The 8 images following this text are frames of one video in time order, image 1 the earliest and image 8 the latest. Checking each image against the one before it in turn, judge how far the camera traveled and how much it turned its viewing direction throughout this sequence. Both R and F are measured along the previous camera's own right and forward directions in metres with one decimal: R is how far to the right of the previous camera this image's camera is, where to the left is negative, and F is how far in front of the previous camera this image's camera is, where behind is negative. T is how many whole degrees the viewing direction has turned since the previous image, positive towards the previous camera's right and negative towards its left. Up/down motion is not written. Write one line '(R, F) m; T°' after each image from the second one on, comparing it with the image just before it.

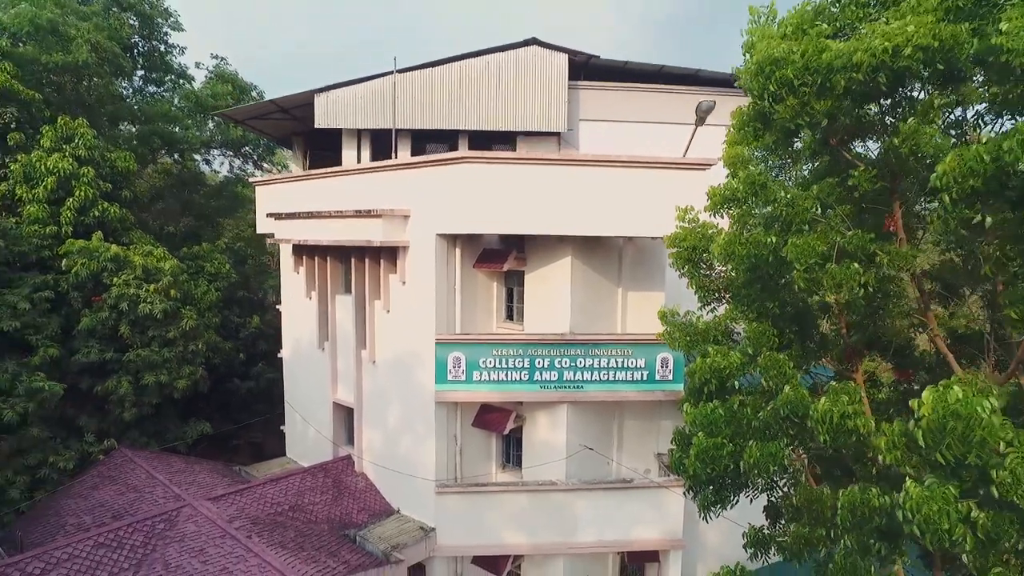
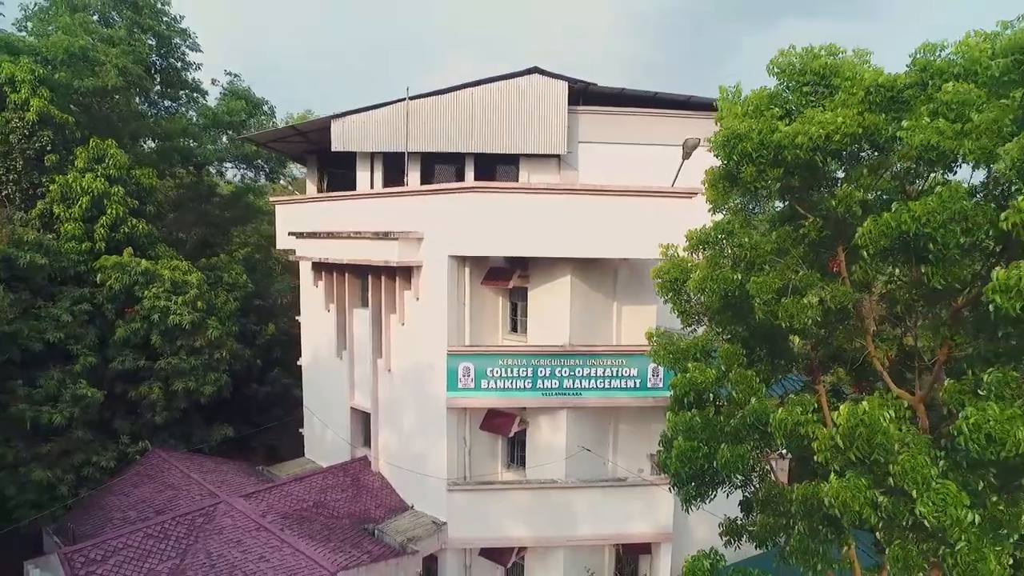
(-0.1, -1.0) m; 0°
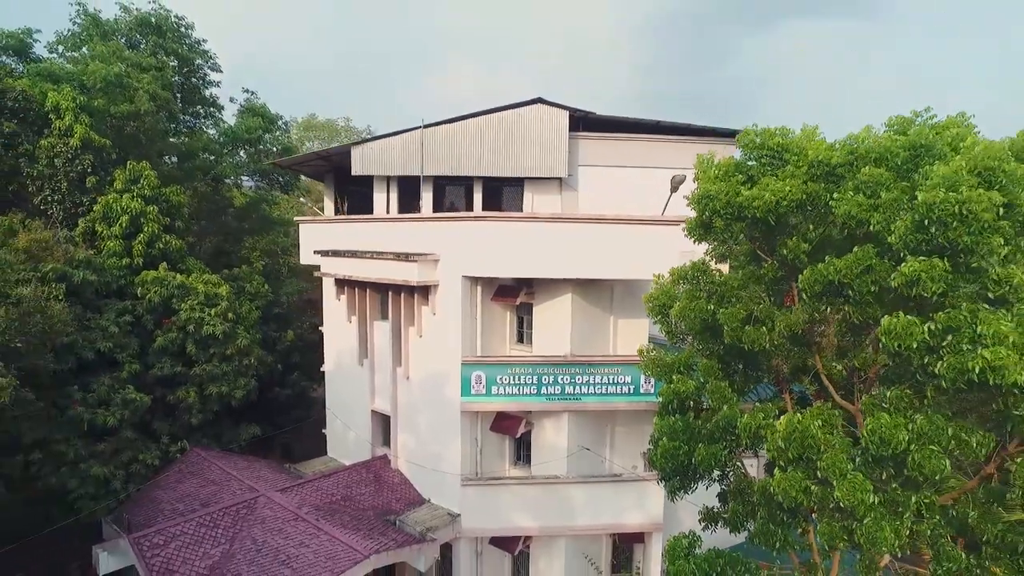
(-0.2, -1.3) m; 0°
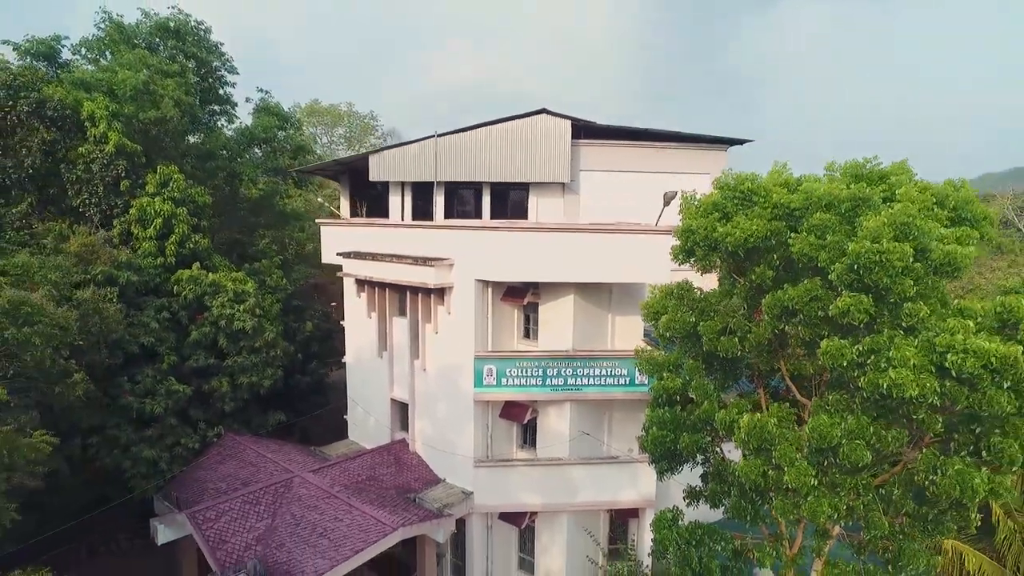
(-0.2, -1.3) m; 0°
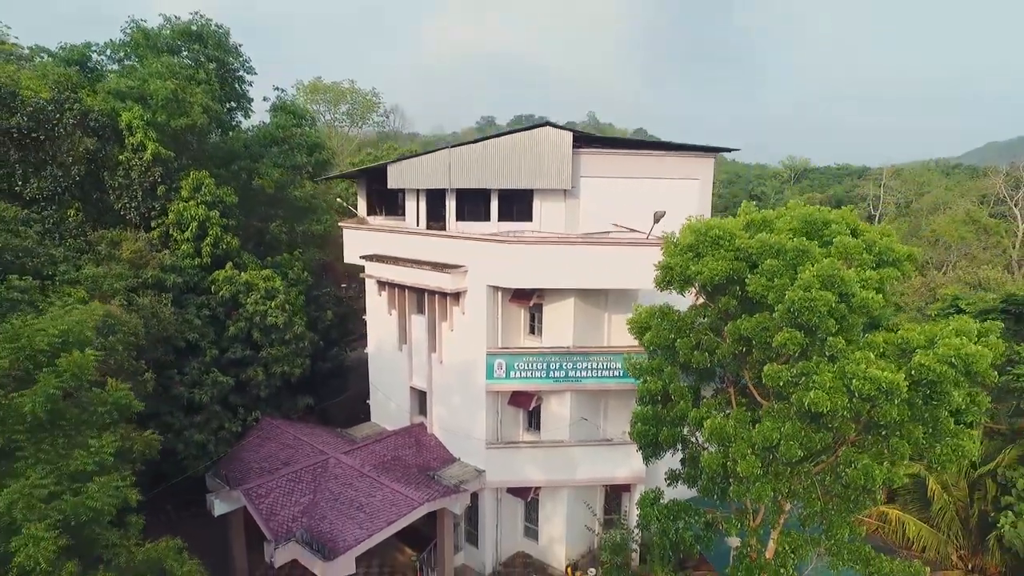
(-0.2, -1.7) m; 0°
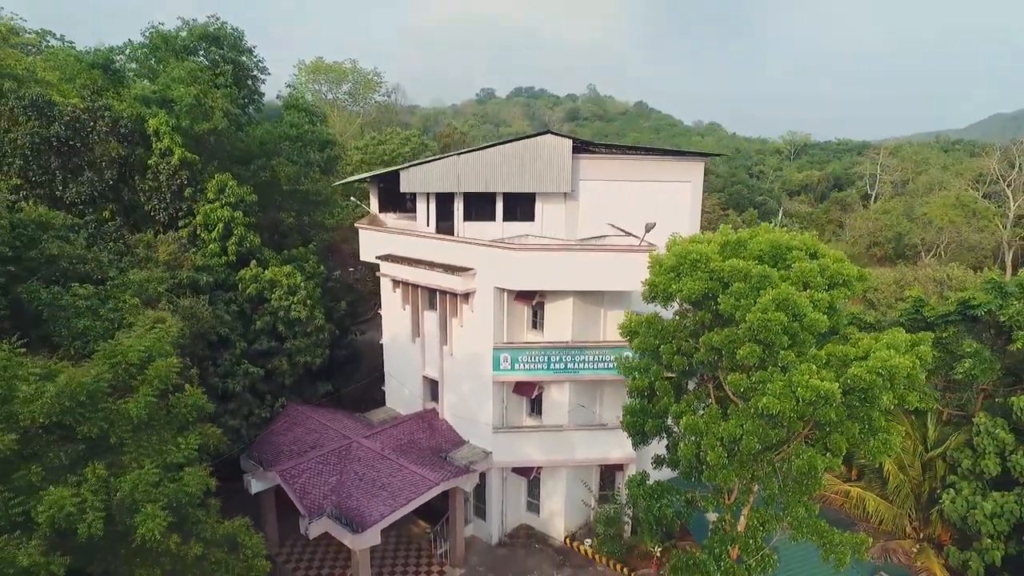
(-0.1, -1.5) m; 0°
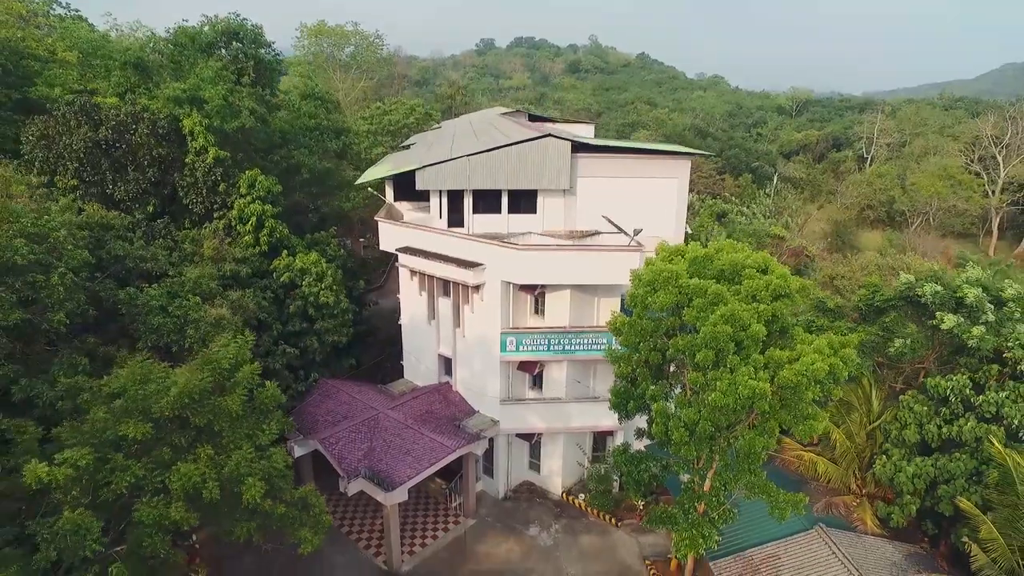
(-0.2, -2.4) m; 0°
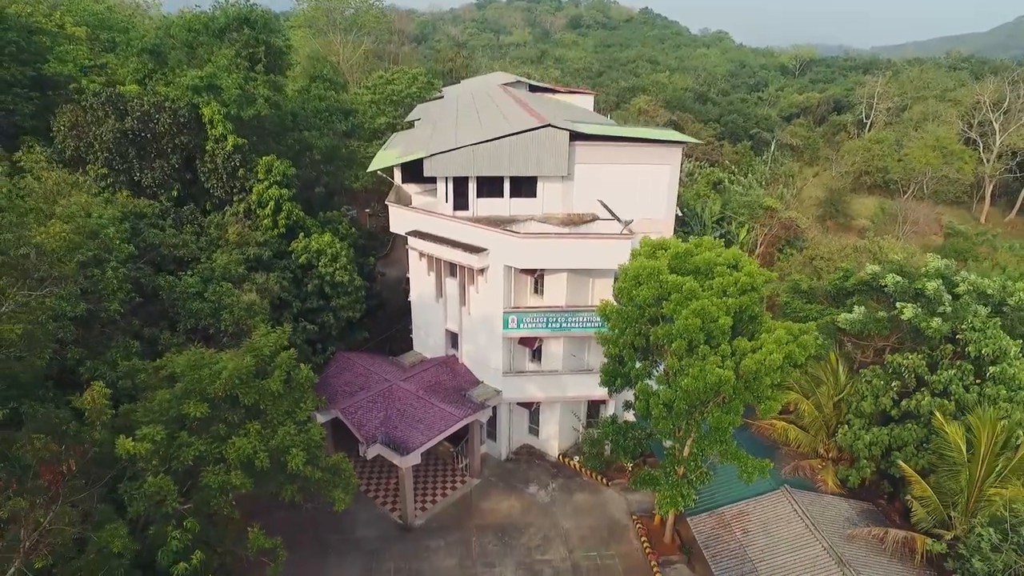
(-0.1, -1.7) m; 0°
